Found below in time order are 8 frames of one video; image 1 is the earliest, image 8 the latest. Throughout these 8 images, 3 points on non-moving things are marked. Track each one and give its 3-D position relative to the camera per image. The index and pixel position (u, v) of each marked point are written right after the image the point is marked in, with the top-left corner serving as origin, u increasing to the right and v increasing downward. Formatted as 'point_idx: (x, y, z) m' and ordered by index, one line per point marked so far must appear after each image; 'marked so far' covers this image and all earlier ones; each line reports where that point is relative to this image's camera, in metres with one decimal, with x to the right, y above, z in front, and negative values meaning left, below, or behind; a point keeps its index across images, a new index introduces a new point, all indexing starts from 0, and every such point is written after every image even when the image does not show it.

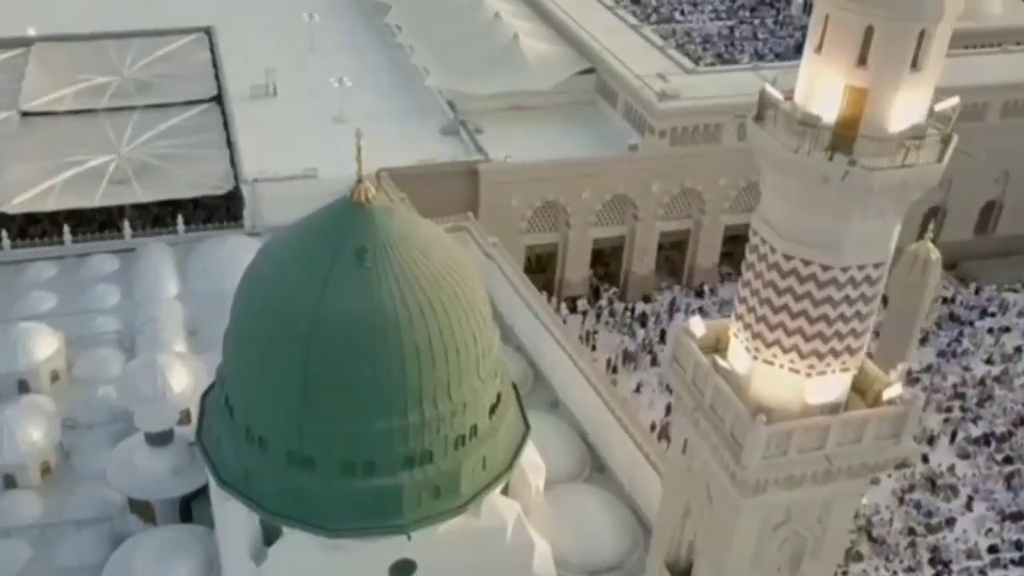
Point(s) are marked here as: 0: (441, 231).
0: (-1.0, +0.8, +16.0) m
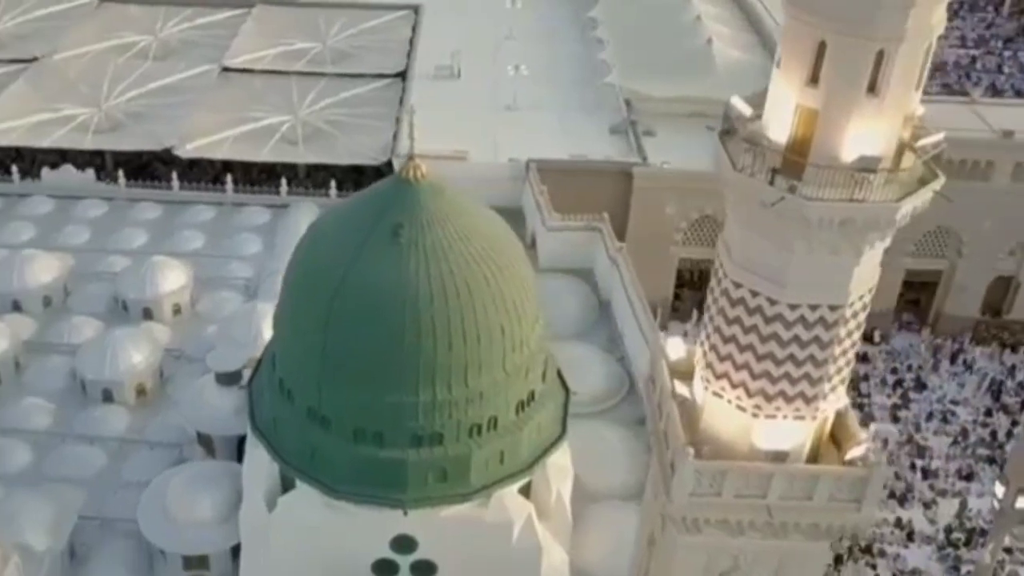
0: (-0.2, +1.0, +15.9) m
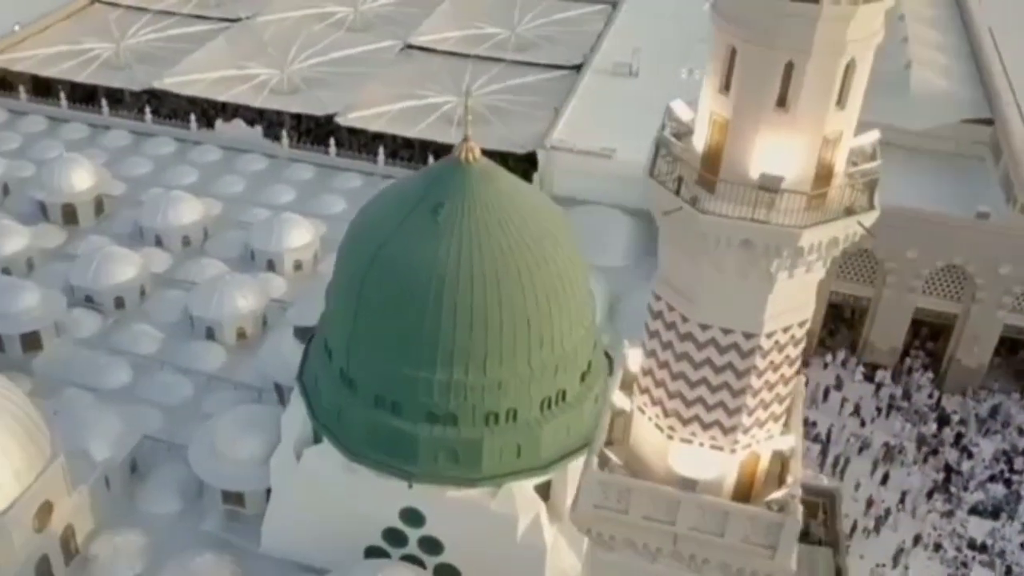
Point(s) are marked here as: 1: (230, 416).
0: (+0.6, +1.1, +15.8) m
1: (-4.7, -2.1, +17.9) m
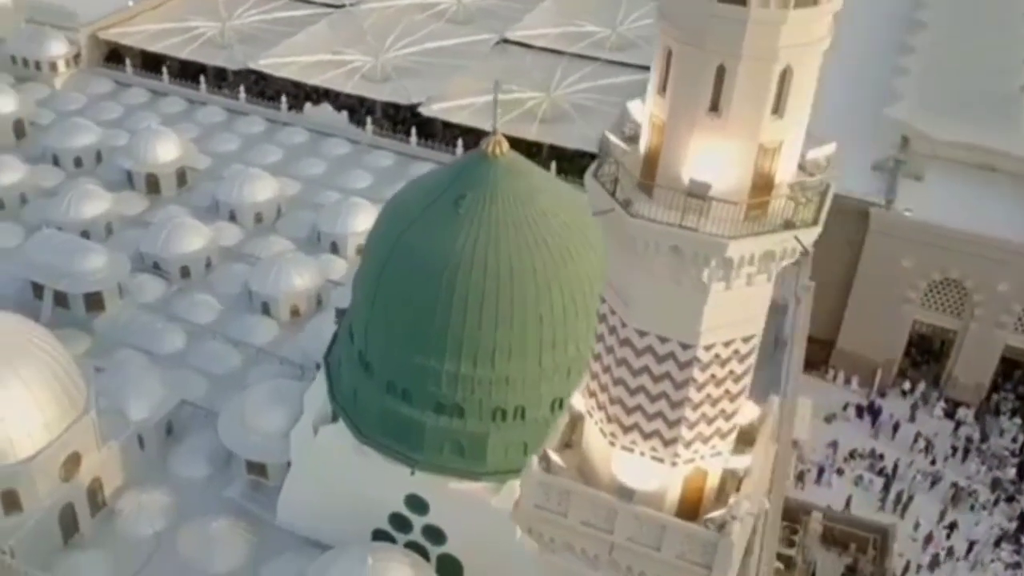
0: (+0.9, +1.1, +15.6) m
1: (-4.3, -1.7, +18.4) m
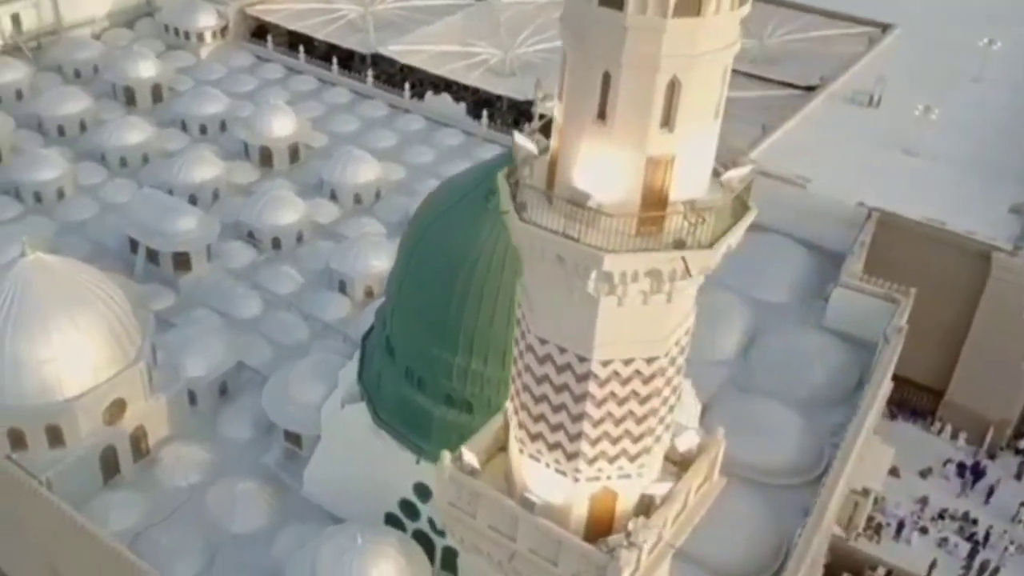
0: (+1.4, +1.0, +15.3) m
1: (-3.6, -1.3, +18.9) m
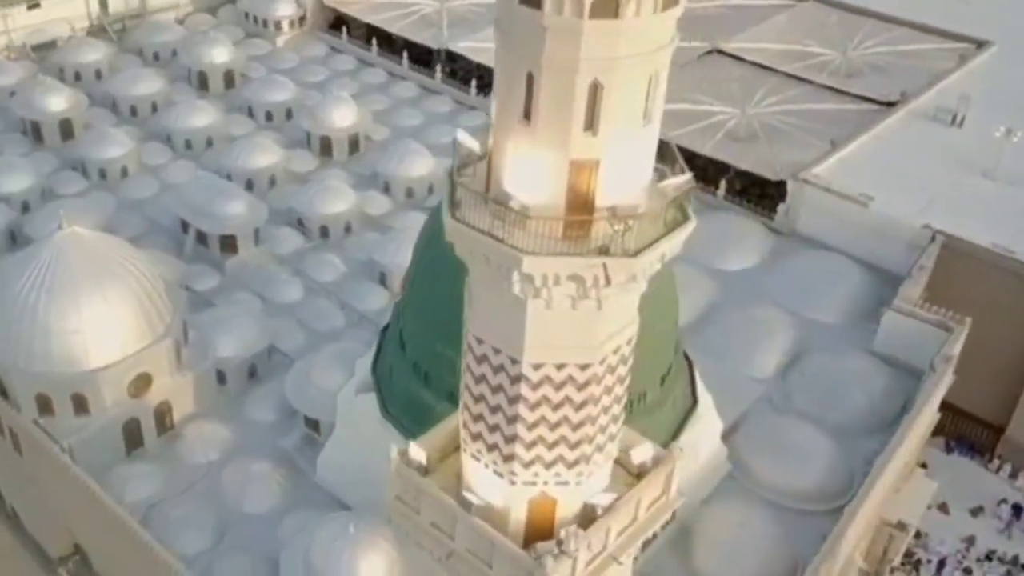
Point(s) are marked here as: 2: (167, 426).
0: (+1.6, +0.9, +15.1) m
1: (-3.2, -1.1, +19.2) m
2: (-6.0, -2.4, +18.8) m
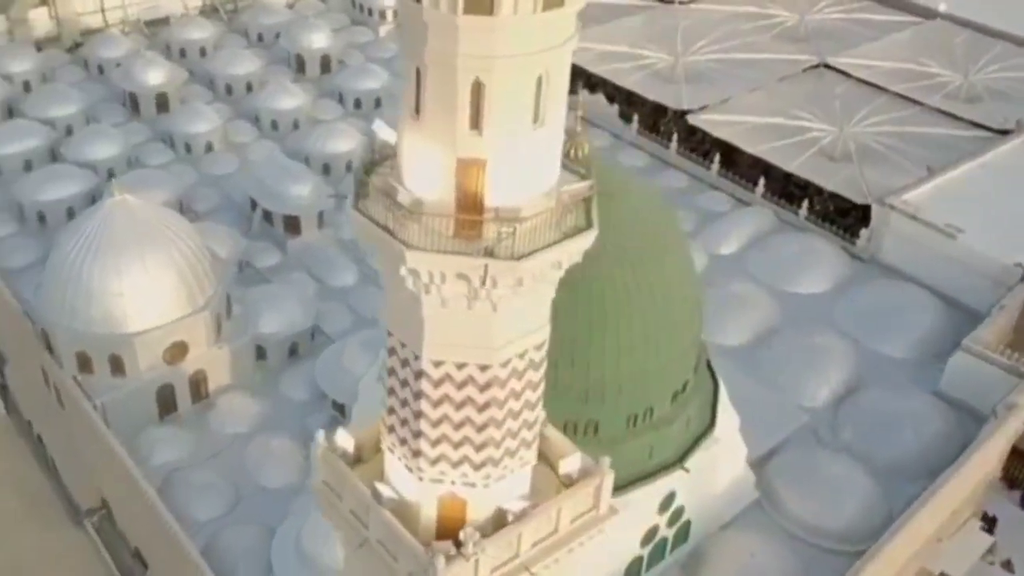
0: (+1.8, +0.7, +14.8) m
1: (-2.6, -0.8, +19.4) m
2: (-5.6, -1.9, +19.4) m
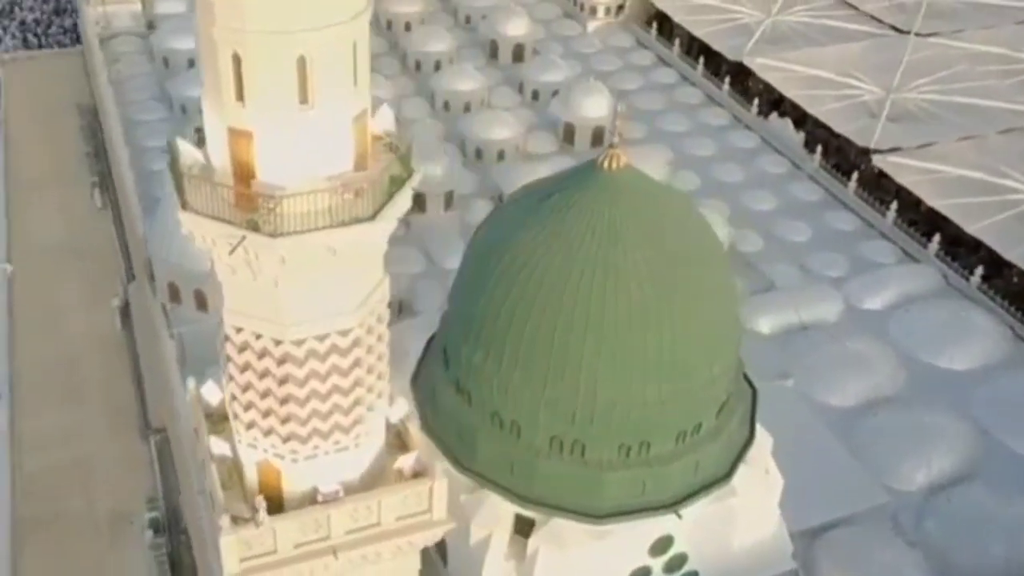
0: (+2.0, +0.4, +14.1) m
1: (-1.3, -0.5, +19.6) m
2: (-4.3, -1.0, +20.4) m
